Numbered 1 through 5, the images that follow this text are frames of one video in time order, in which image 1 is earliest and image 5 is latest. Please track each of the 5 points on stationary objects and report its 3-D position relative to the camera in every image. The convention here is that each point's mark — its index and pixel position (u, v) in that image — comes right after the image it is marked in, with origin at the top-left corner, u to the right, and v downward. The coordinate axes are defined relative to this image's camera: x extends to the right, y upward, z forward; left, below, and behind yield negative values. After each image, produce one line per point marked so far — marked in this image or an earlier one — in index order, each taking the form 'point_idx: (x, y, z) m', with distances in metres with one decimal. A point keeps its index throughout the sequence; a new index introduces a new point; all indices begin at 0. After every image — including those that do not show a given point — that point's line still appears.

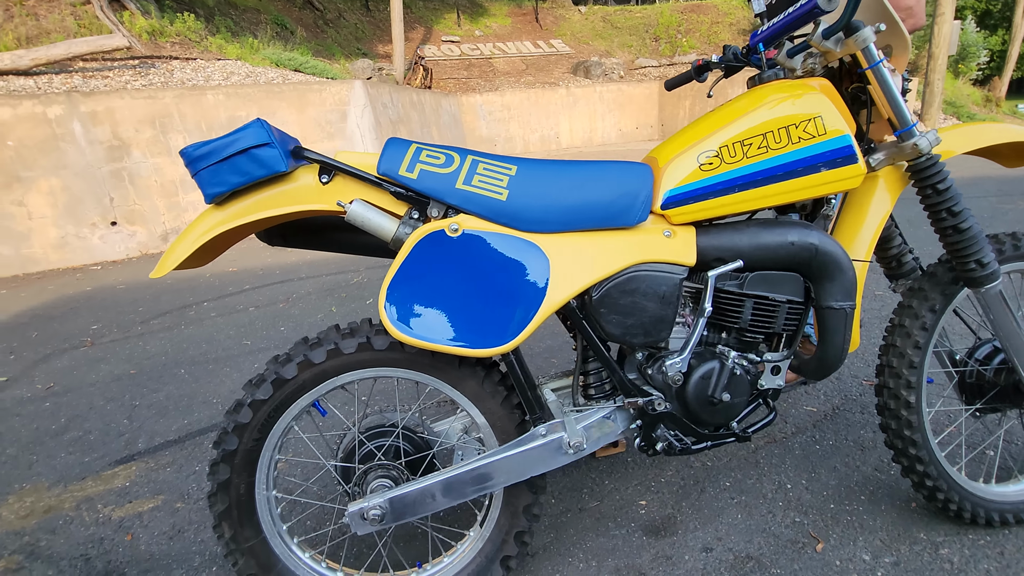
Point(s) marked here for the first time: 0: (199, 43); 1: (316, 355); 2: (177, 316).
0: (-6.4, +5.0, +10.7) m
1: (-0.5, -0.2, +1.4) m
2: (-3.1, -0.3, +4.8) m
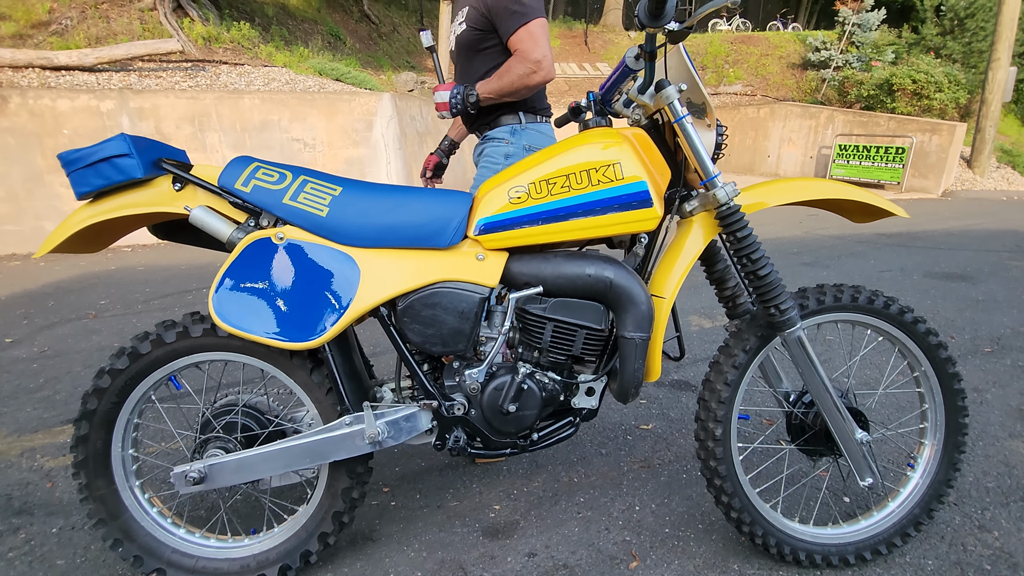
0: (-5.7, +5.2, +11.5) m
1: (-1.1, -0.2, +1.7) m
2: (-3.4, -0.1, +5.3) m
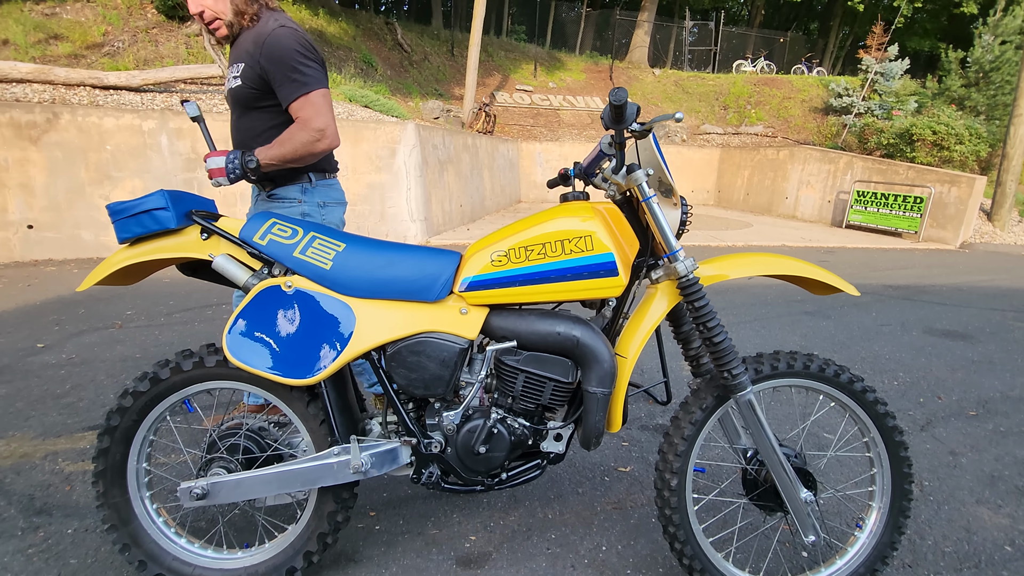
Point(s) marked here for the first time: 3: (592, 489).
0: (-5.2, +4.9, +12.1) m
1: (-1.2, -0.3, +1.9) m
2: (-3.3, -0.3, +5.6) m
3: (+0.4, -1.0, +2.7) m
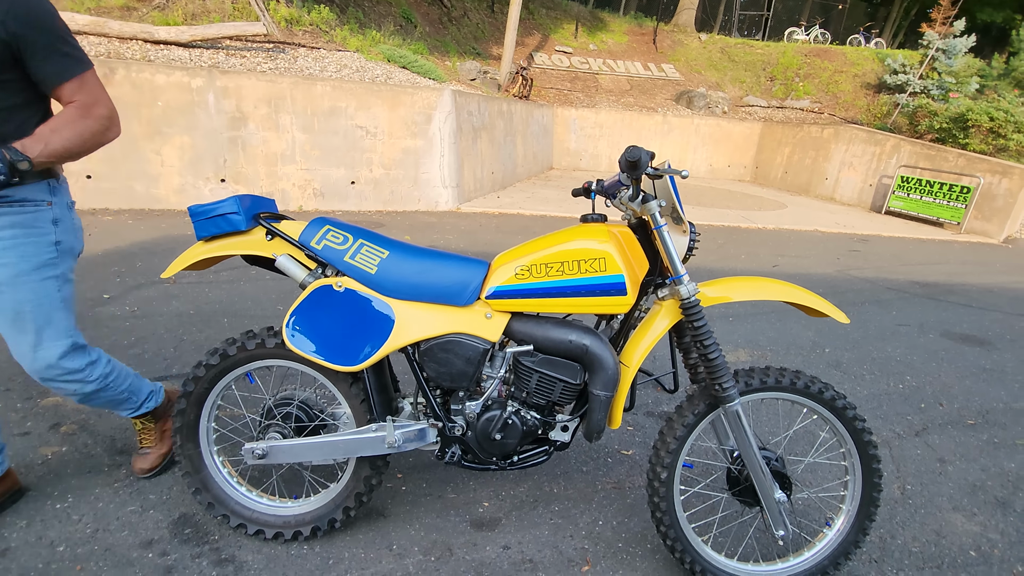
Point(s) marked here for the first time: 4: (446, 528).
0: (-4.3, +5.9, +12.2) m
1: (-1.1, -0.2, +2.2) m
2: (-3.1, +0.2, +6.0) m
3: (+0.5, -1.0, +3.0) m
4: (-0.3, -1.2, +2.5) m
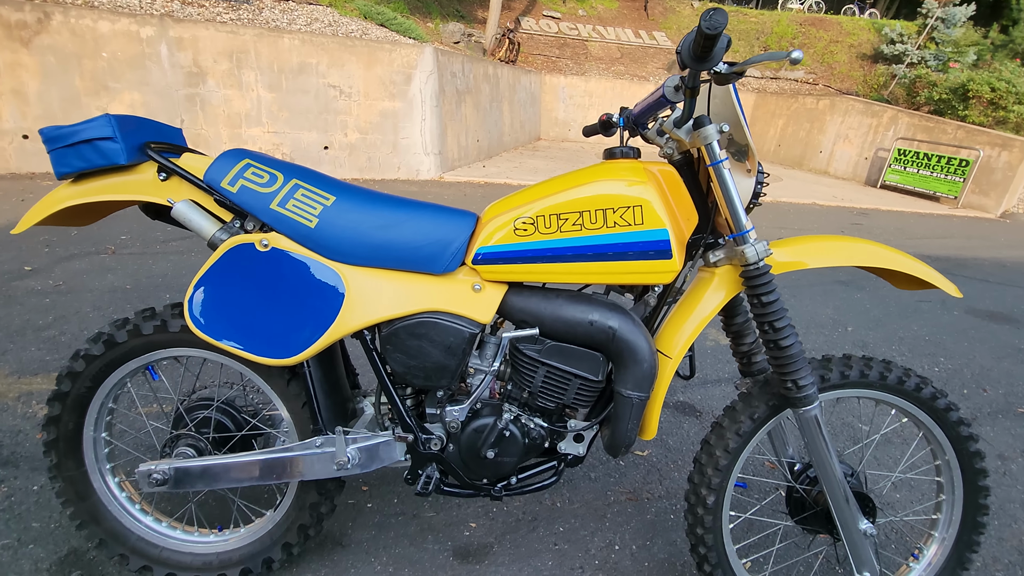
0: (-4.6, +6.5, +11.2) m
1: (-1.1, -0.1, +1.6) m
2: (-3.2, +0.5, +5.3) m
3: (+0.4, -0.9, +2.5) m
4: (-0.3, -1.0, +2.0) m
